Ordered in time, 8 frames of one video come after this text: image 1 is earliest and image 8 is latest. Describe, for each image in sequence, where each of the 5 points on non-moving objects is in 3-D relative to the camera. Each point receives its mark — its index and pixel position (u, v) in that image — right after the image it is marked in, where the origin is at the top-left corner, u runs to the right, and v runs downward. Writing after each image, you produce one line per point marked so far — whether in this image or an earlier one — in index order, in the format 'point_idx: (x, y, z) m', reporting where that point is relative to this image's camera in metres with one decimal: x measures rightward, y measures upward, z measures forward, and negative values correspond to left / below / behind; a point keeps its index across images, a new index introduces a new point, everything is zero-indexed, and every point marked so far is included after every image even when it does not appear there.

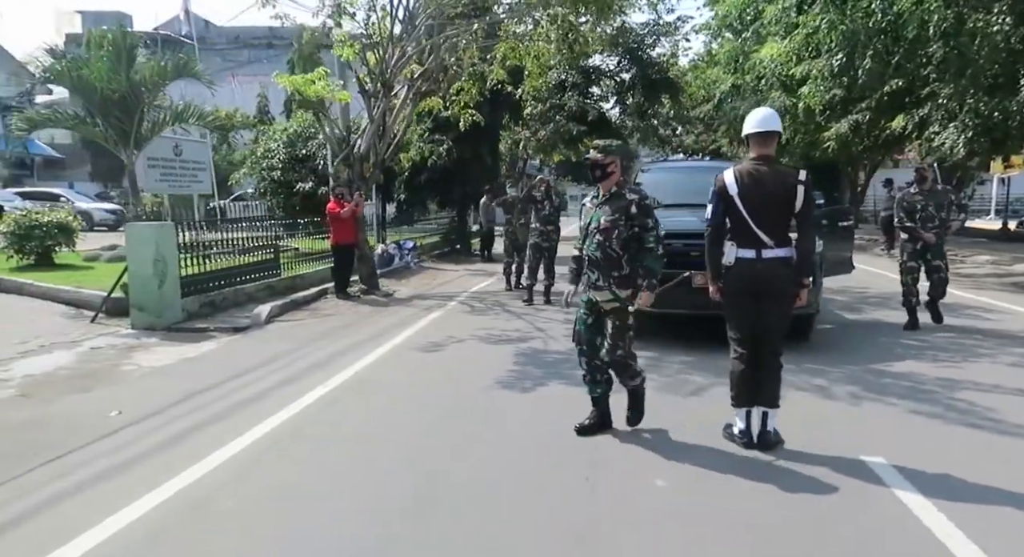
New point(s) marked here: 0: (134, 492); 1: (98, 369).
0: (-2.4, -1.1, +4.7) m
1: (-4.4, -1.0, +8.6) m
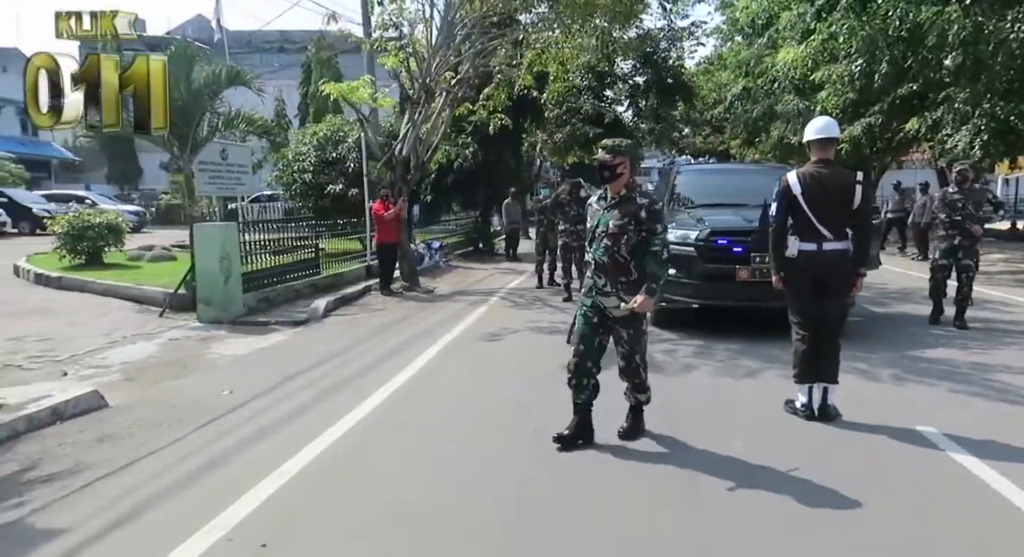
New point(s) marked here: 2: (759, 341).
0: (-1.8, -1.0, +5.3) m
1: (-3.8, -0.9, +9.3) m
2: (+2.7, -0.7, +8.5) m
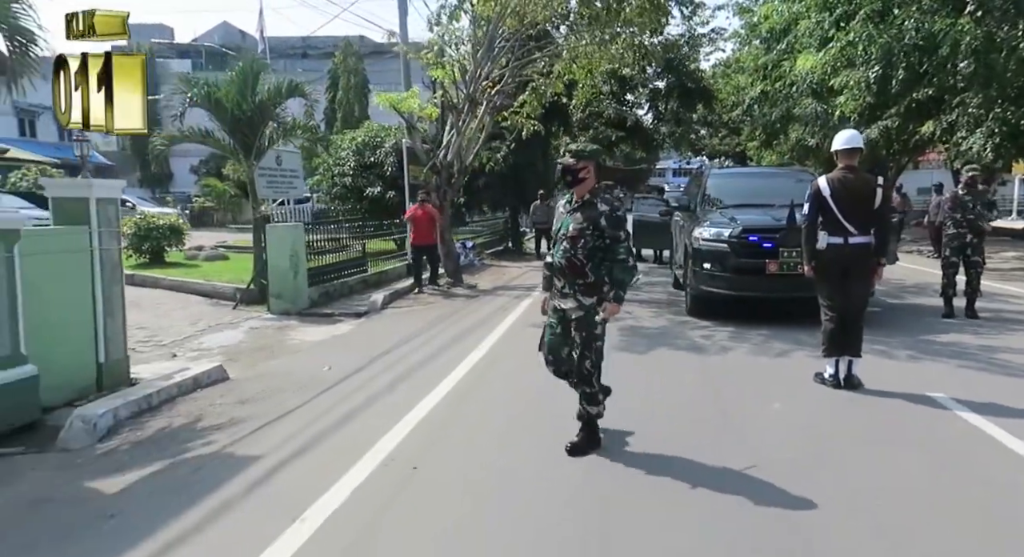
0: (-1.2, -0.9, +6.4) m
1: (-3.1, -0.8, +10.3) m
2: (+3.3, -0.6, +9.5) m
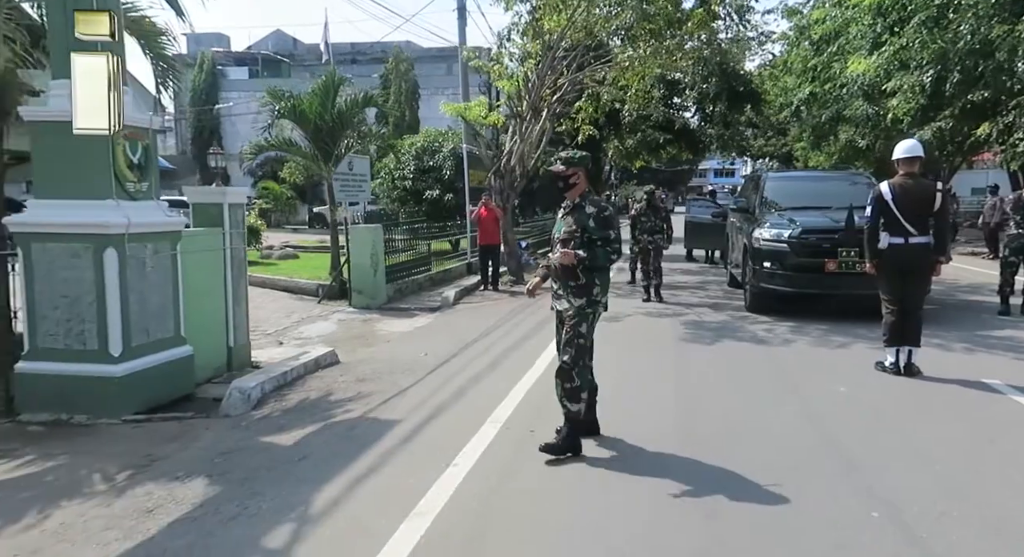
0: (-0.4, -0.9, +7.2) m
1: (-2.1, -0.8, +11.3) m
2: (+4.3, -0.6, +10.1) m
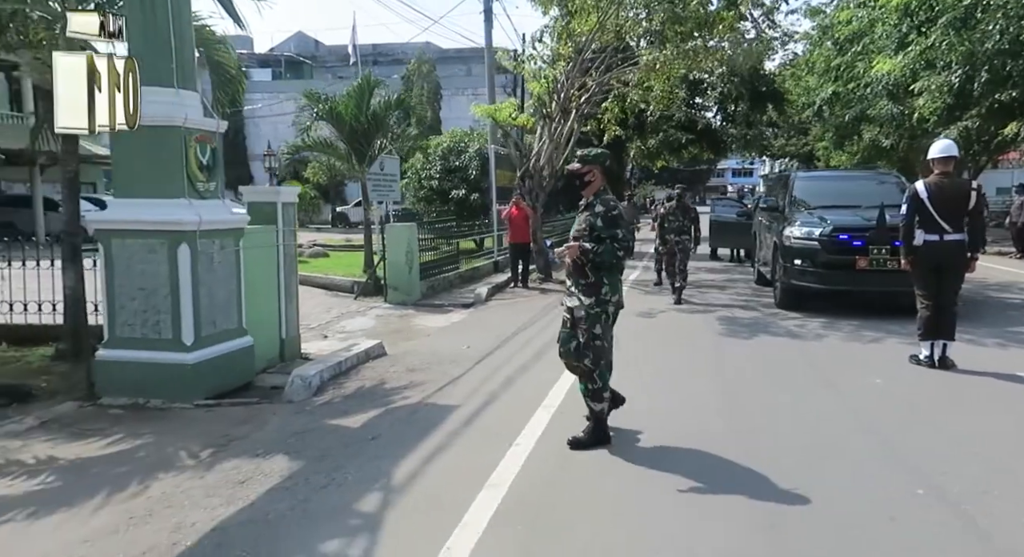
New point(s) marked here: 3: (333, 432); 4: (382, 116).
0: (0.0, -0.8, +7.5) m
1: (-1.6, -0.7, +11.7) m
2: (+4.7, -0.5, +10.3) m
3: (-1.2, -1.1, +5.5) m
4: (-2.6, +3.2, +15.9) m
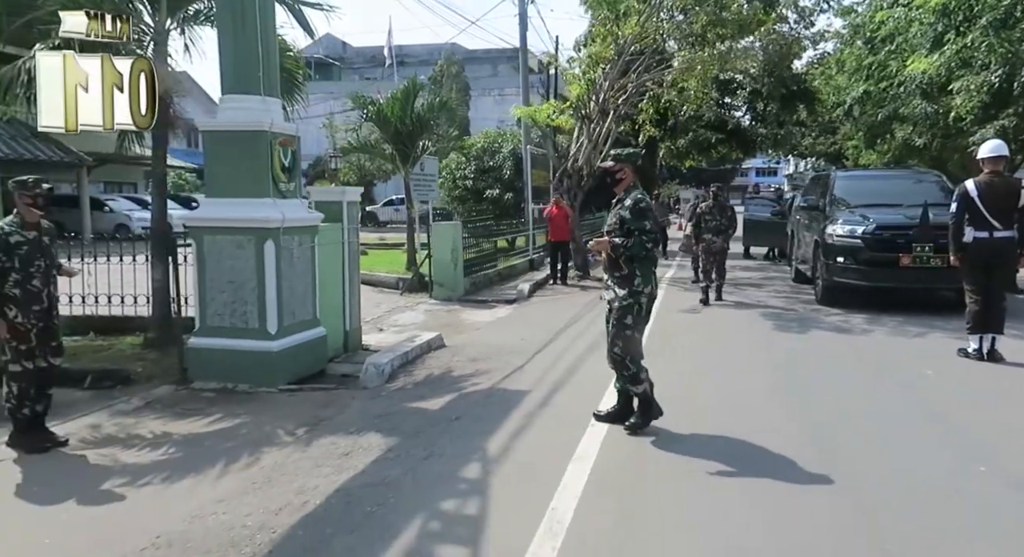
0: (+0.6, -0.8, +7.9) m
1: (-0.9, -0.7, +12.1) m
2: (+5.4, -0.5, +10.6) m
3: (-0.7, -1.0, +6.0) m
4: (-1.8, +3.3, +16.3) m
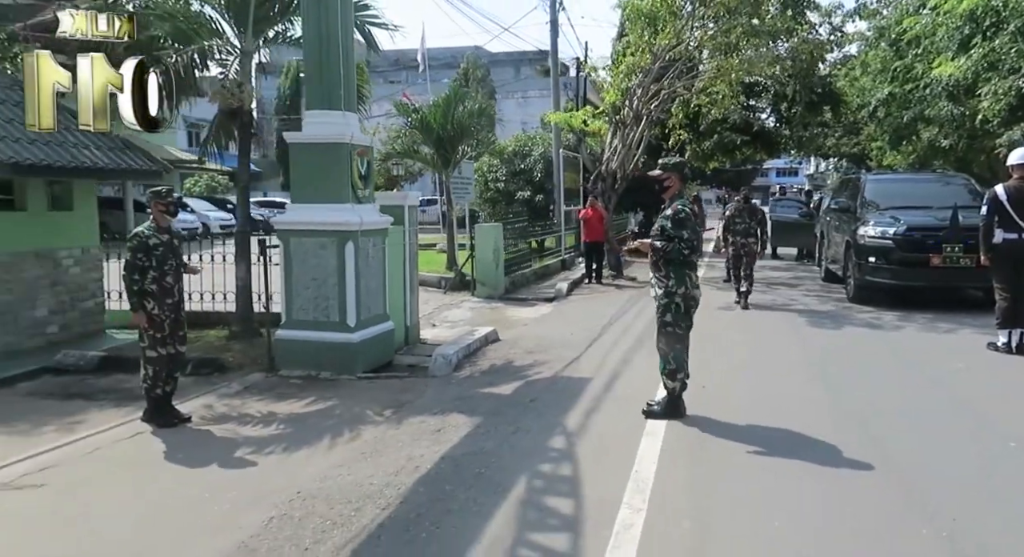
0: (+1.2, -0.7, +8.5) m
1: (-0.3, -0.6, +12.7) m
2: (+6.0, -0.5, +11.0) m
3: (-0.2, -1.0, +6.6) m
4: (-1.0, +3.3, +17.0) m
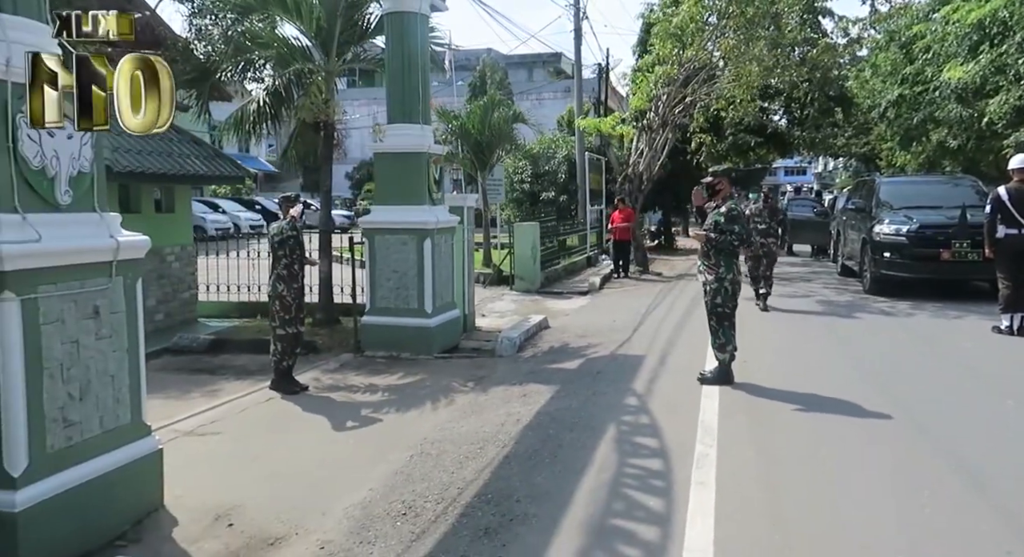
0: (+1.8, -0.6, +9.5) m
1: (+0.4, -0.6, +13.7) m
2: (+6.7, -0.4, +12.0) m
3: (+0.4, -0.9, +7.6) m
4: (-0.3, +3.4, +18.0) m
